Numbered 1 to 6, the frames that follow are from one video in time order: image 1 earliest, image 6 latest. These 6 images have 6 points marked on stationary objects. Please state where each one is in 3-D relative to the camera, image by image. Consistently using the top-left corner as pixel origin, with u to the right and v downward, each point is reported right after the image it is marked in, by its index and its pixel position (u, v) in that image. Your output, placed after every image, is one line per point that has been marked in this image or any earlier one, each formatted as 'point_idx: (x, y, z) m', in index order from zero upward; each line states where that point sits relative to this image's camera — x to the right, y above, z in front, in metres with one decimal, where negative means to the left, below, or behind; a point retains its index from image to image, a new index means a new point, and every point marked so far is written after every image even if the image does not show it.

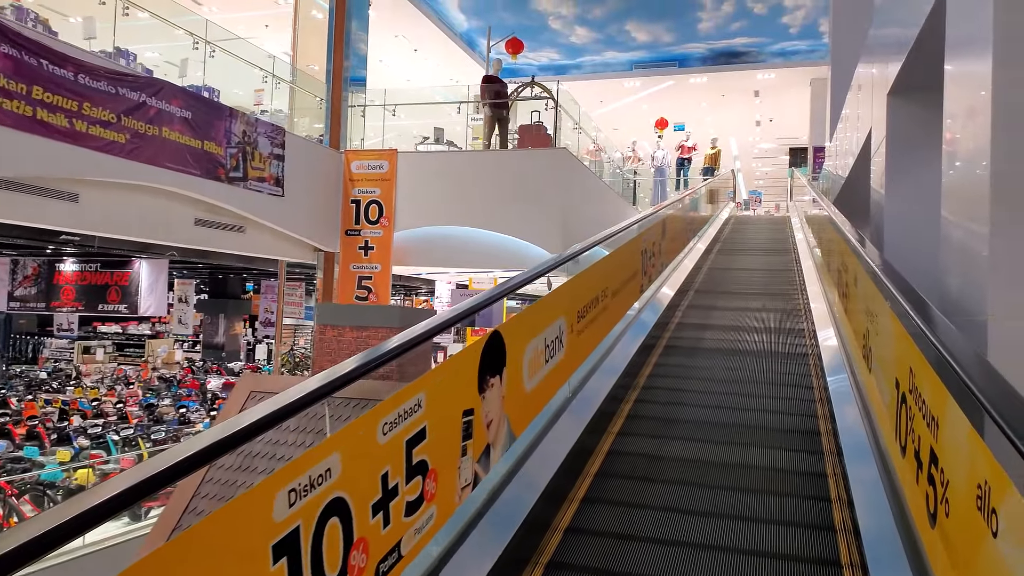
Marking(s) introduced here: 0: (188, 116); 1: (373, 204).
0: (-3.4, +1.8, +7.1) m
1: (-1.9, +1.1, +9.2) m
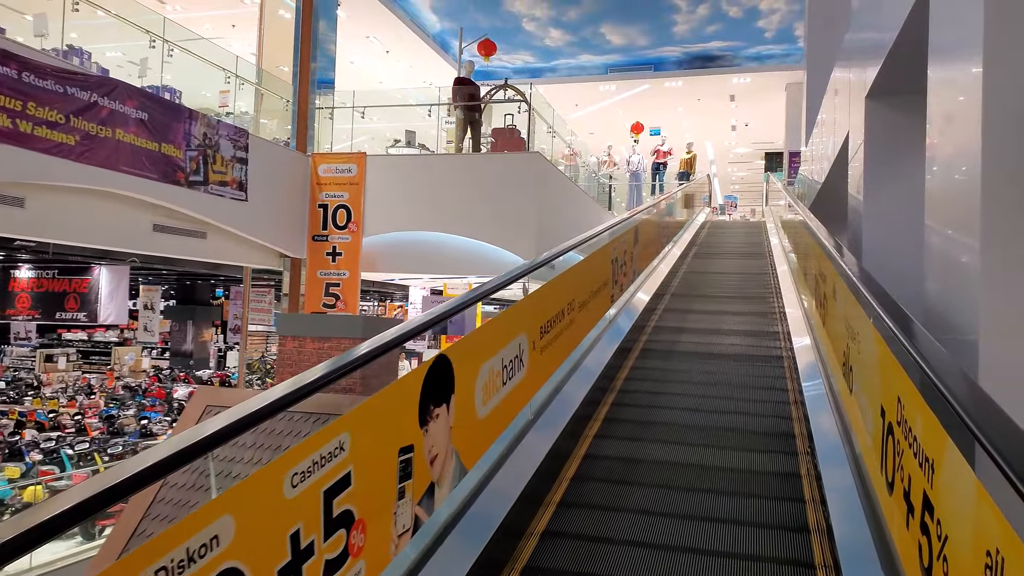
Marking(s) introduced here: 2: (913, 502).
0: (-3.7, +1.7, +6.8) m
1: (-2.3, +1.1, +8.9) m
2: (+1.1, -0.6, +1.8) m
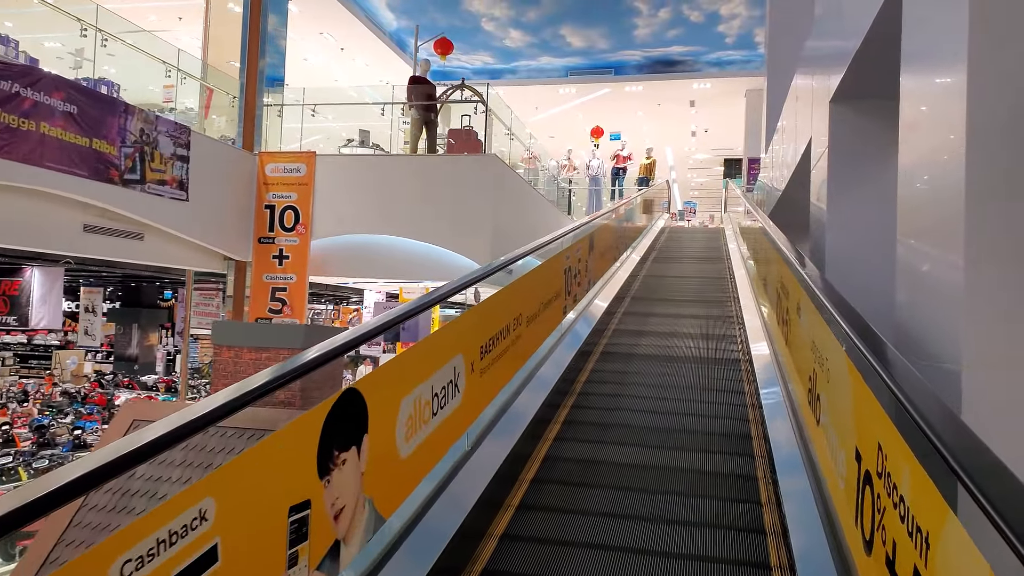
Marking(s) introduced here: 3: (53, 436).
0: (-4.1, +1.7, +6.3) m
1: (-2.8, +1.0, +8.5) m
2: (+0.9, -0.6, +1.7) m
3: (-6.5, -2.1, +9.6) m
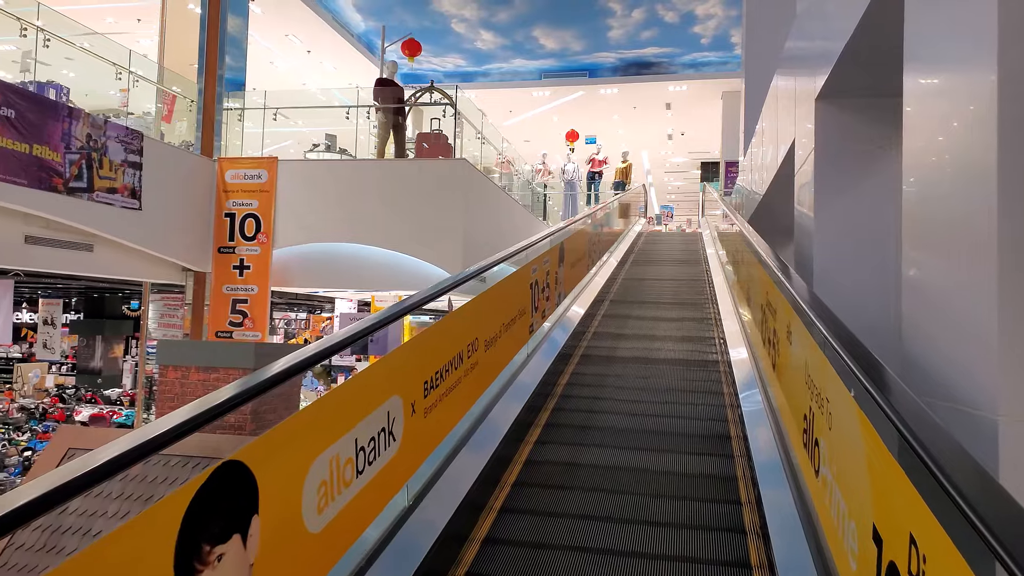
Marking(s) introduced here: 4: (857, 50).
0: (-4.4, +1.5, +5.9) m
1: (-3.2, +0.8, +8.2) m
2: (+0.8, -0.7, +1.4) m
3: (-6.9, -2.3, +9.1) m
4: (+2.1, +1.5, +4.1) m
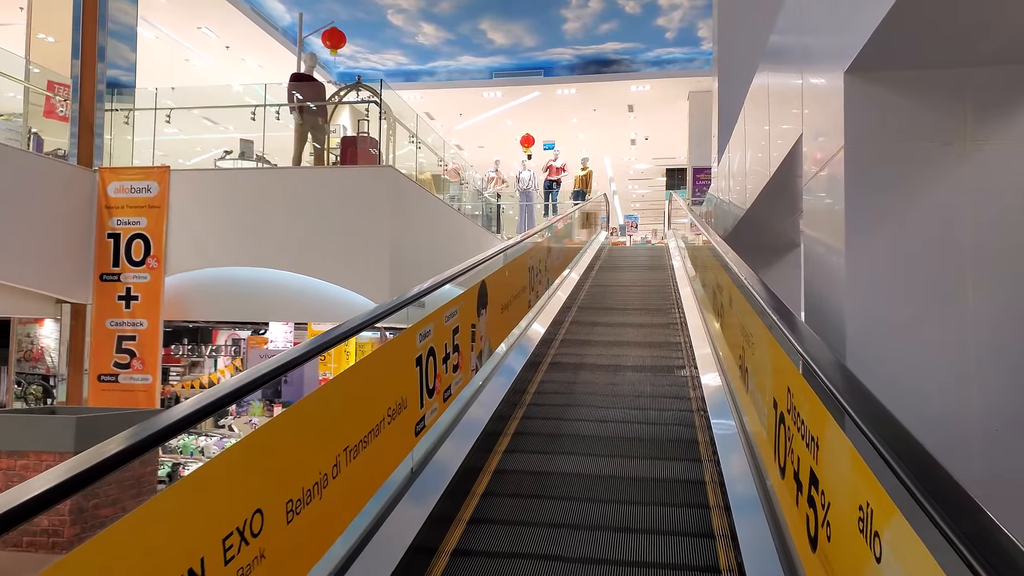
0: (-5.0, +1.2, +4.6) m
1: (-3.8, +0.5, +6.9) m
2: (+0.5, -0.9, +0.3) m
3: (-7.5, -2.7, +7.6) m
4: (+1.7, +1.3, +3.1) m
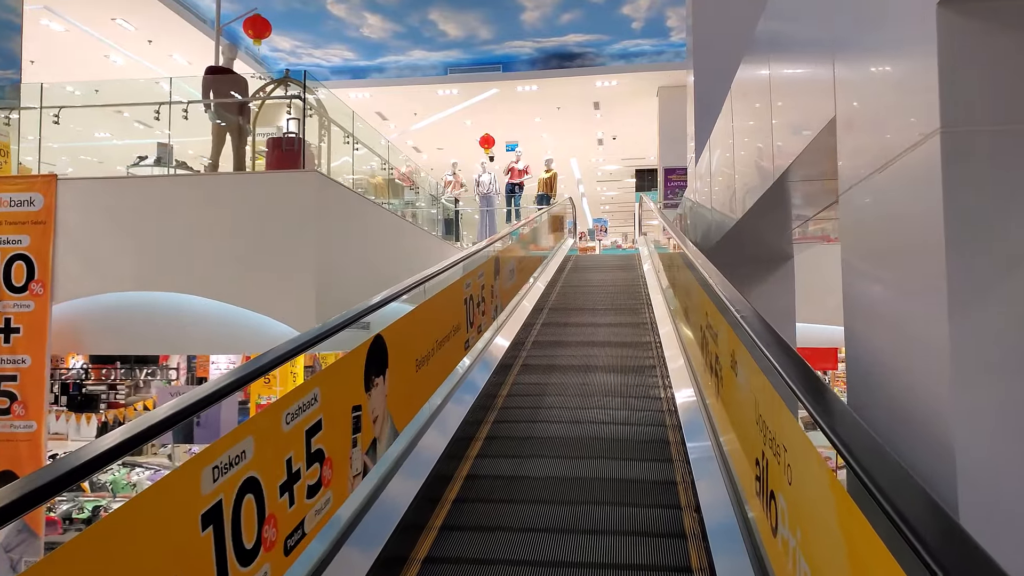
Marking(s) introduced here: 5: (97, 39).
0: (-5.3, +0.9, +3.5) m
1: (-4.2, +0.3, +5.9) m
2: (+0.4, -1.1, -0.5) m
3: (-7.9, -3.0, +6.4) m
4: (+1.3, +1.1, +2.3) m
5: (-5.9, +3.6, +9.8) m
